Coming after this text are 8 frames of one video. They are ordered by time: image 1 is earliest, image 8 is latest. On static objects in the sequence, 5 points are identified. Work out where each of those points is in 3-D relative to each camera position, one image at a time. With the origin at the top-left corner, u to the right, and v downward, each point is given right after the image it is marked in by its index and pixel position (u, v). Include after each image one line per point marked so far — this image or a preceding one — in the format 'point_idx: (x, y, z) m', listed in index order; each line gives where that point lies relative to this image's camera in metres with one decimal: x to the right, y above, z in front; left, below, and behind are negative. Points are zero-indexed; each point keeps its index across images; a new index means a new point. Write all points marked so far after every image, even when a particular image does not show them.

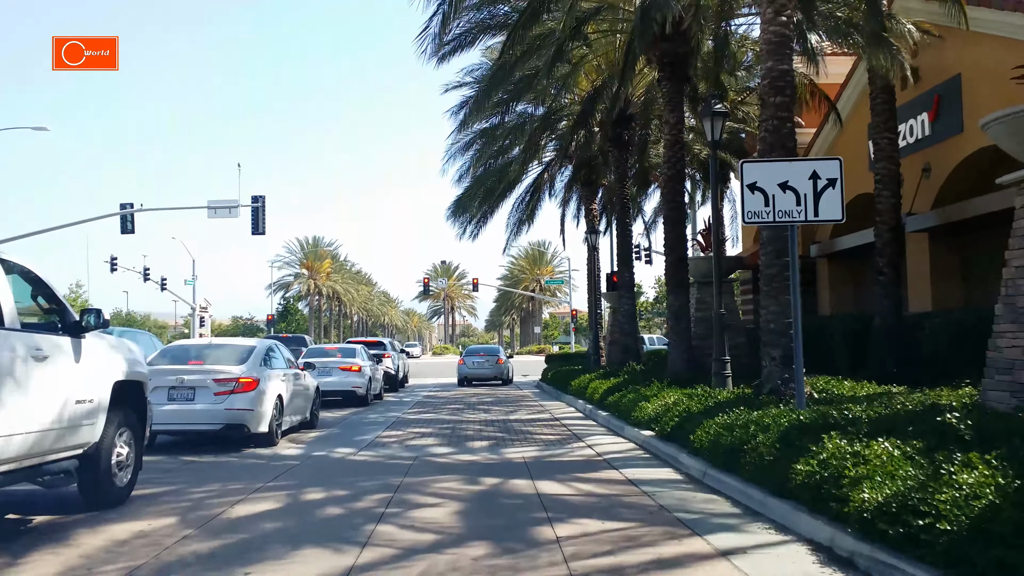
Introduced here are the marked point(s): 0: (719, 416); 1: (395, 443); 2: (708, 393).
0: (+2.4, -1.5, +10.4) m
1: (-1.7, -2.2, +12.9) m
2: (+2.7, -1.5, +12.4) m
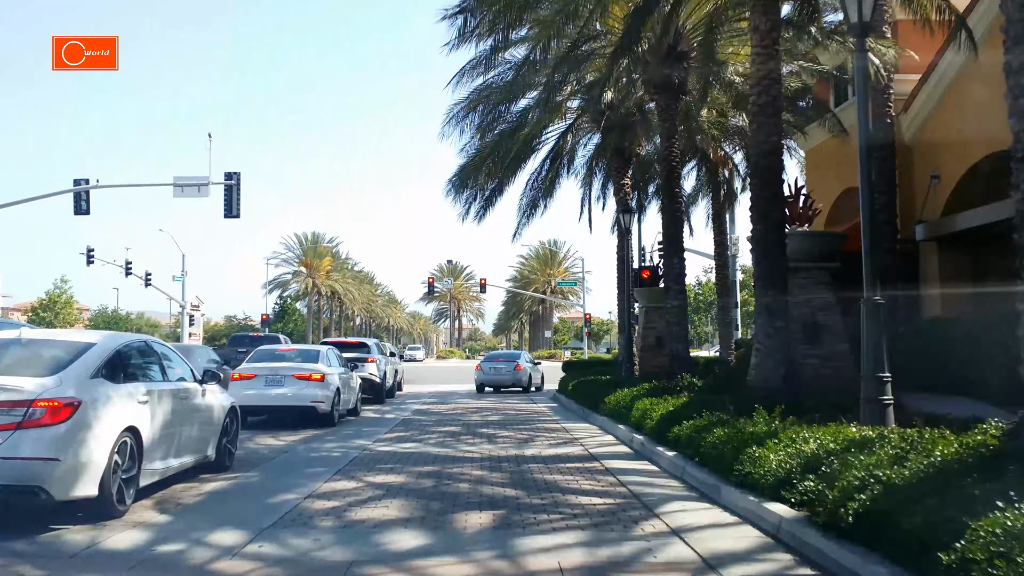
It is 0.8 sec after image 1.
0: (+2.6, -1.2, +4.8) m
1: (-1.5, -1.9, +7.4) m
2: (+2.9, -1.2, +6.9) m
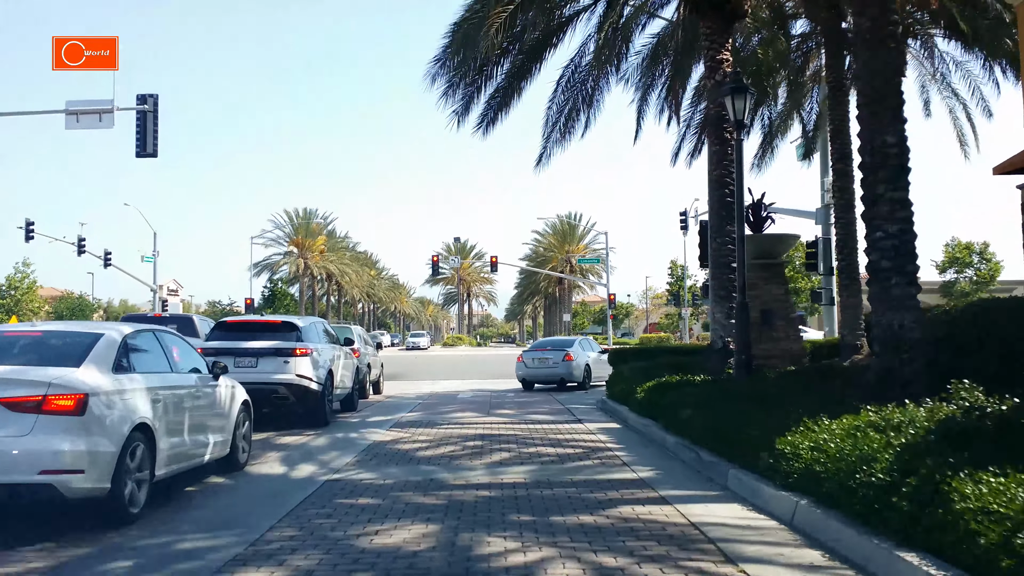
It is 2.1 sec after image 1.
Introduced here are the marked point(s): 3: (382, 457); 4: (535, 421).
0: (+2.8, -0.5, -4.9) m
1: (-1.2, -1.2, -2.3) m
2: (+3.1, -0.5, -2.8) m
3: (-1.5, -1.9, +10.3) m
4: (+0.4, -2.2, +15.2) m
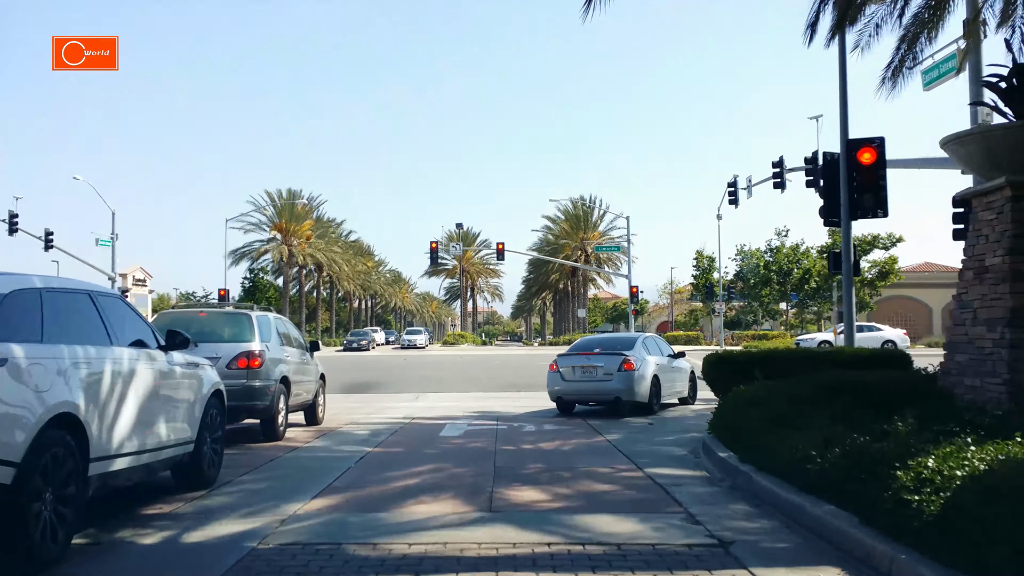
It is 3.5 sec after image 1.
0: (+2.9, 0.0, -14.0) m
1: (-1.1, -0.7, -11.3) m
2: (+3.3, 0.0, -11.9) m
3: (-1.3, -1.4, +1.2) m
4: (+0.6, -1.7, +6.1) m
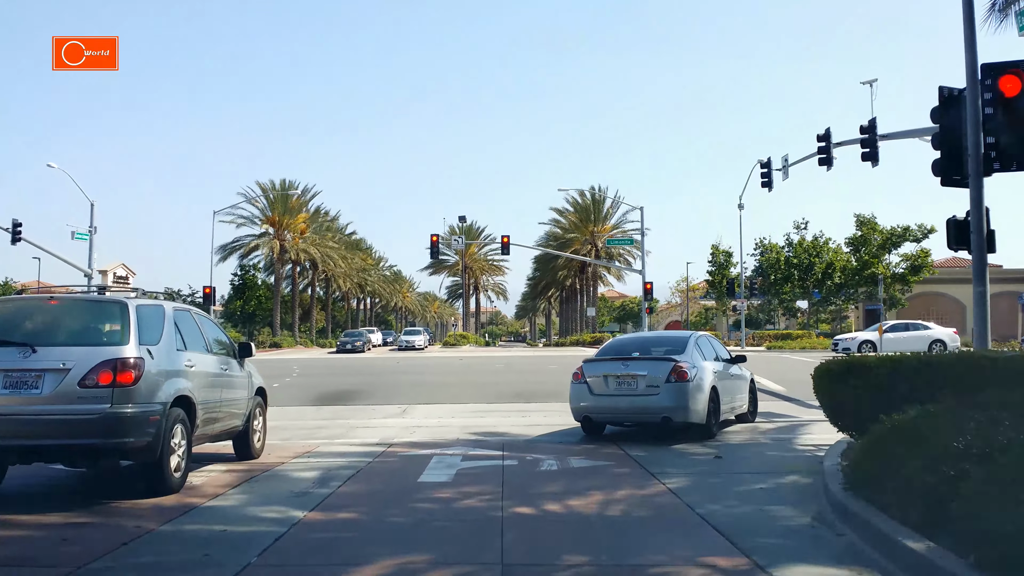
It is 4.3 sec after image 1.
0: (+2.9, +0.2, -18.1) m
1: (-1.1, -0.5, -15.4) m
2: (+3.3, +0.3, -16.0) m
3: (-1.2, -1.2, -2.8) m
4: (+0.7, -1.4, +2.1) m
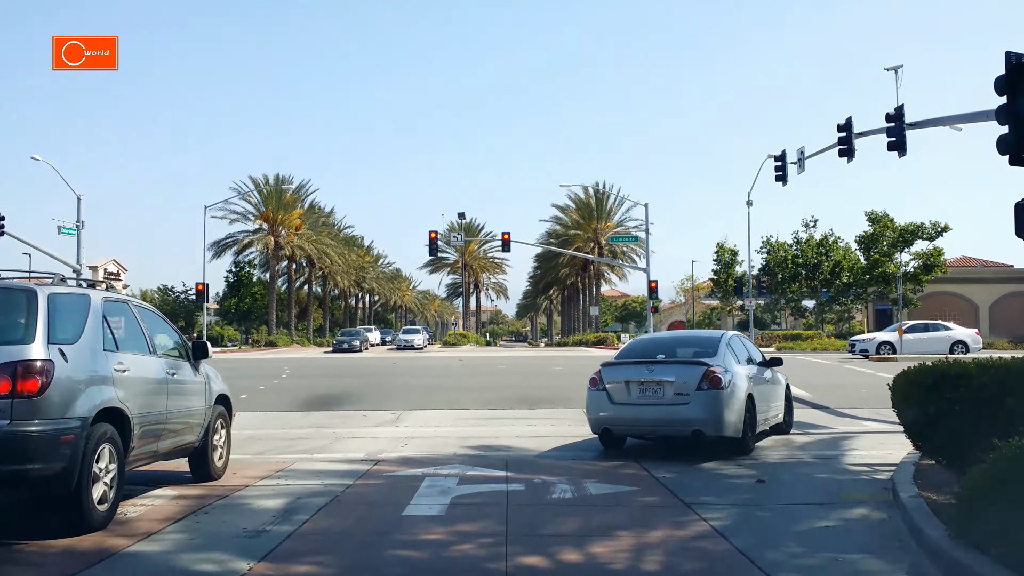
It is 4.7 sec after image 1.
0: (+2.9, +0.3, -19.6) m
1: (-1.0, -0.4, -16.9) m
2: (+3.3, +0.3, -17.6) m
3: (-1.1, -1.1, -4.4) m
4: (+0.8, -1.4, +0.5) m
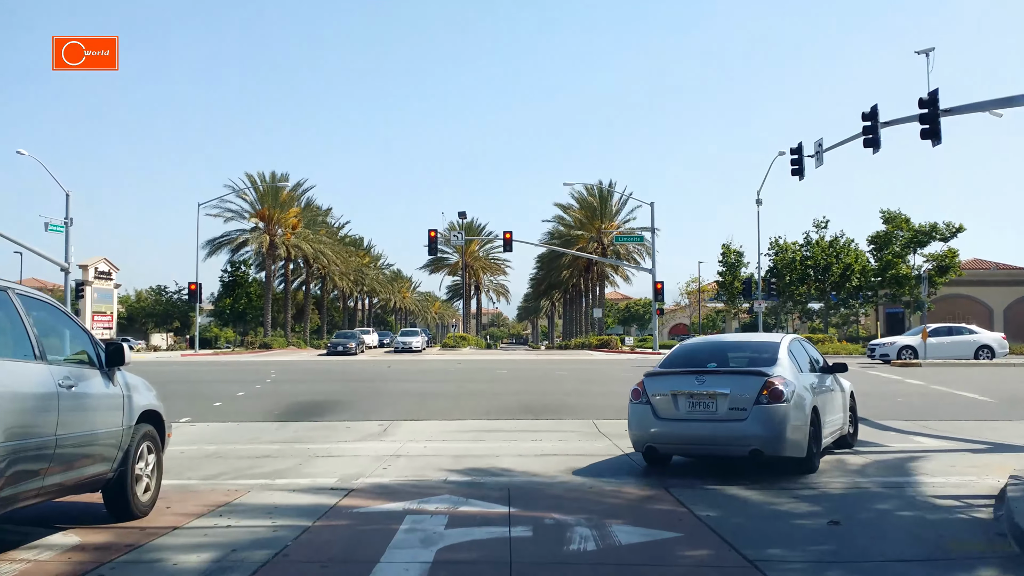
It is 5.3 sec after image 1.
0: (+3.0, +0.4, -21.5) m
1: (-1.0, -0.2, -18.8) m
2: (+3.3, +0.5, -19.5) m
3: (-1.1, -0.9, -6.3) m
4: (+0.8, -1.3, -1.4) m
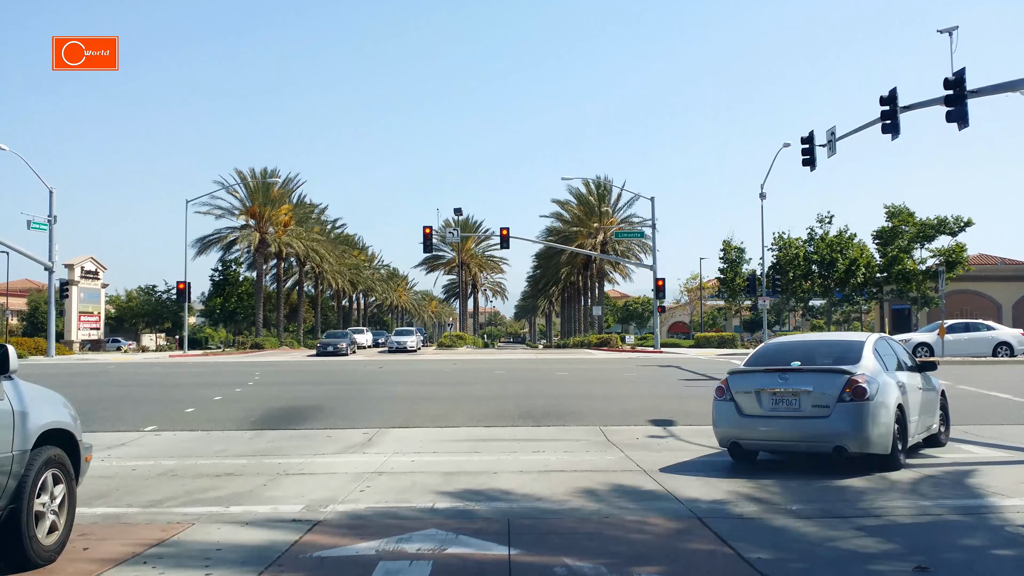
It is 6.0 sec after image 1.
0: (+3.0, +0.5, -23.0) m
1: (-0.9, -0.2, -20.3) m
2: (+3.4, +0.6, -20.9) m
3: (-1.1, -0.9, -7.7) m
4: (+0.8, -1.2, -2.8) m
